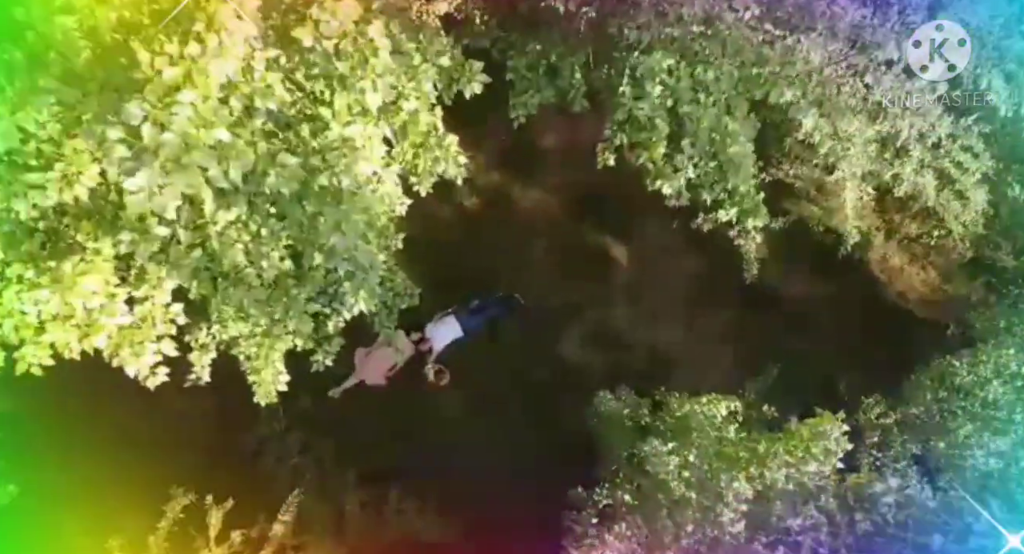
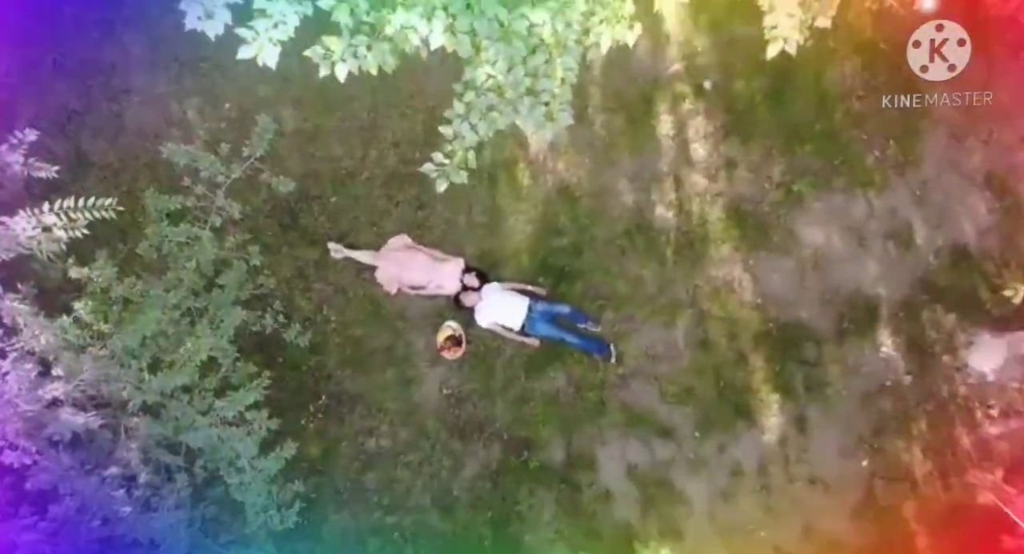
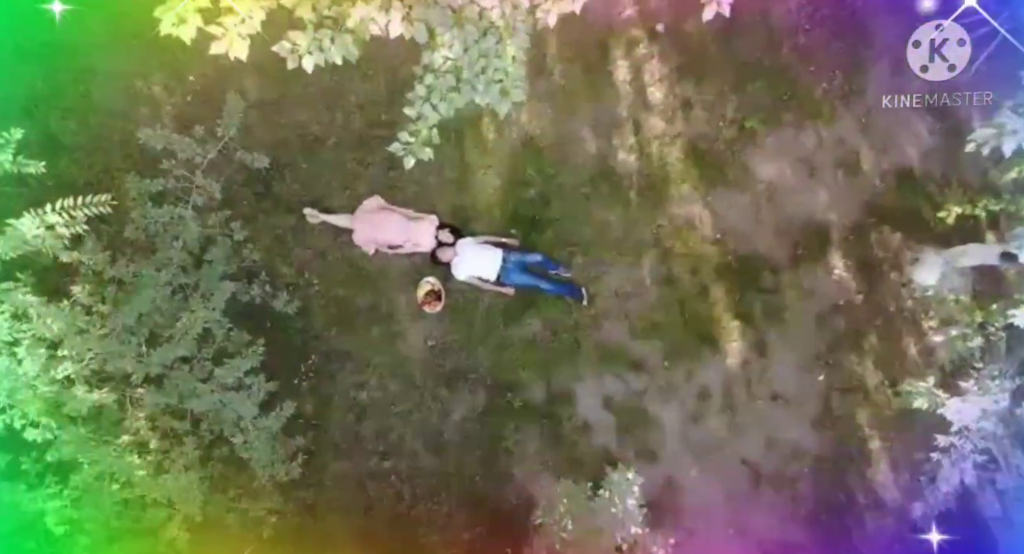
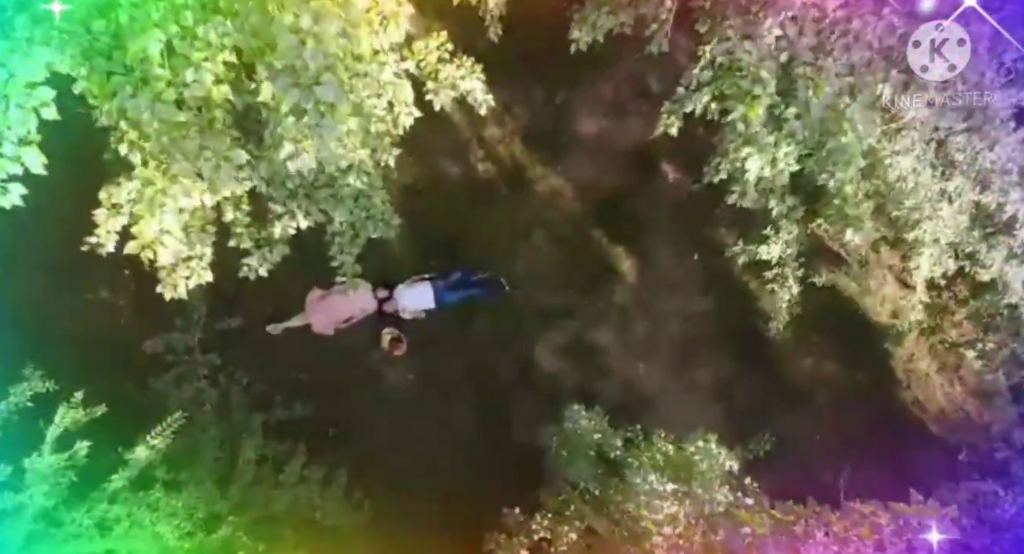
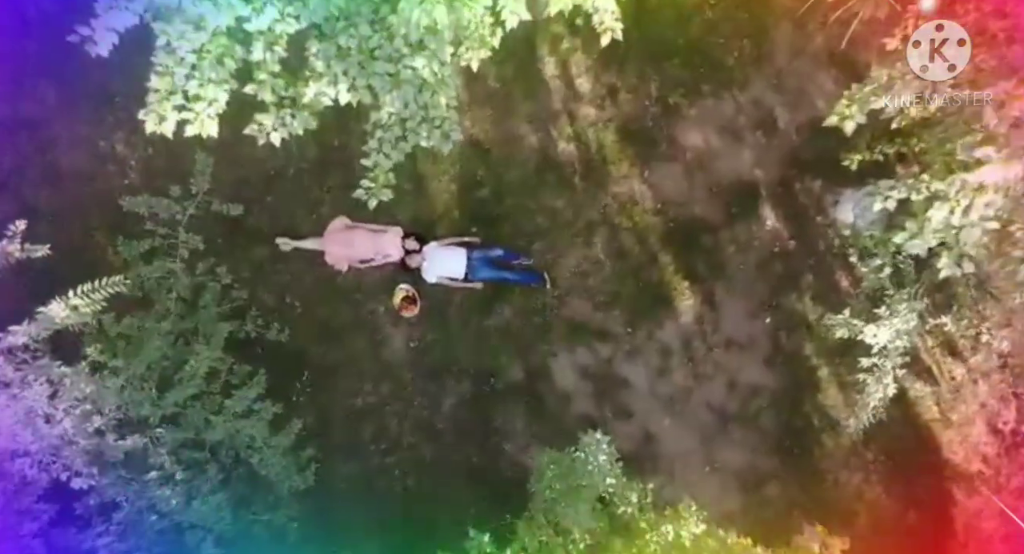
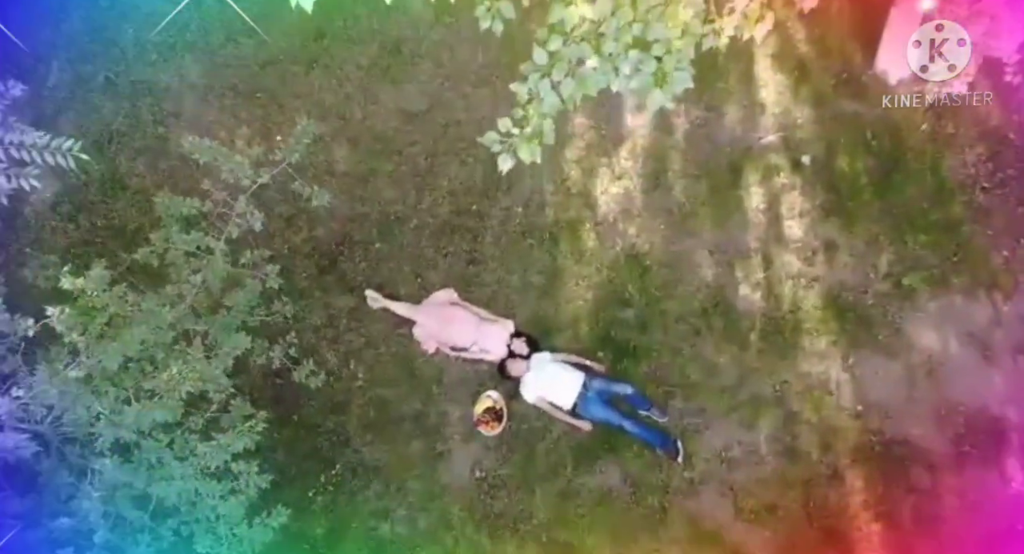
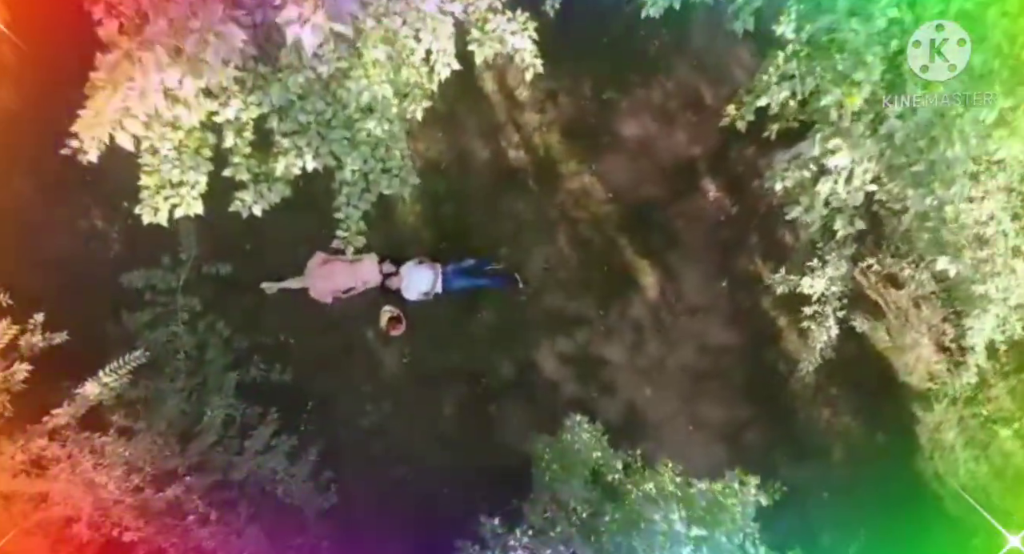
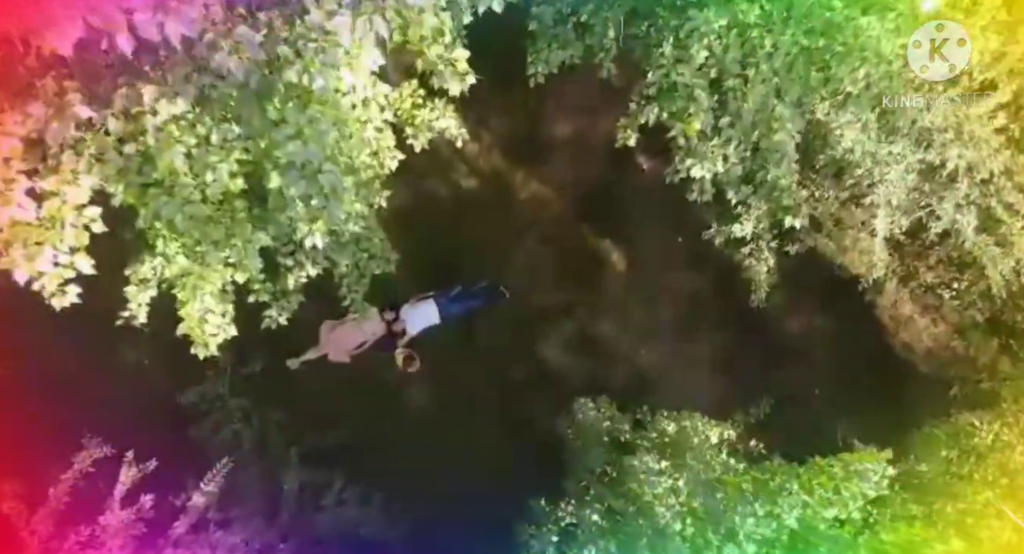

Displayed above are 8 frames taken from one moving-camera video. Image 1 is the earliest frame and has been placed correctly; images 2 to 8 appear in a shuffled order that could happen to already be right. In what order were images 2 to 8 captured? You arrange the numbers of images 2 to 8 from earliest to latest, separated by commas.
8, 4, 7, 5, 3, 2, 6
